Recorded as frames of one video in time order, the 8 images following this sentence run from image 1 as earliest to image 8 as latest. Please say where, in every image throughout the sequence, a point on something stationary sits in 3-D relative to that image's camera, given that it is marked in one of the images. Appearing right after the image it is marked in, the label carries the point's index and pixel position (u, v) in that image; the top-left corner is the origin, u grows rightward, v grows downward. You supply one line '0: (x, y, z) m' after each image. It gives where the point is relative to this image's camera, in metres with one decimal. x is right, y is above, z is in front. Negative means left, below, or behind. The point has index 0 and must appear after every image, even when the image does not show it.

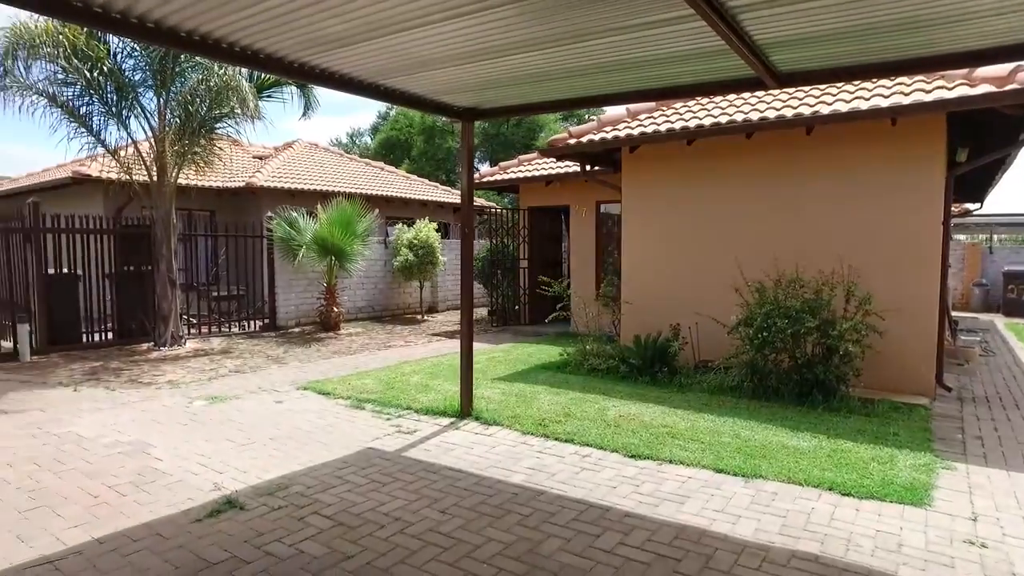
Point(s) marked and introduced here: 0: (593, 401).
0: (+0.7, -1.0, +6.3) m
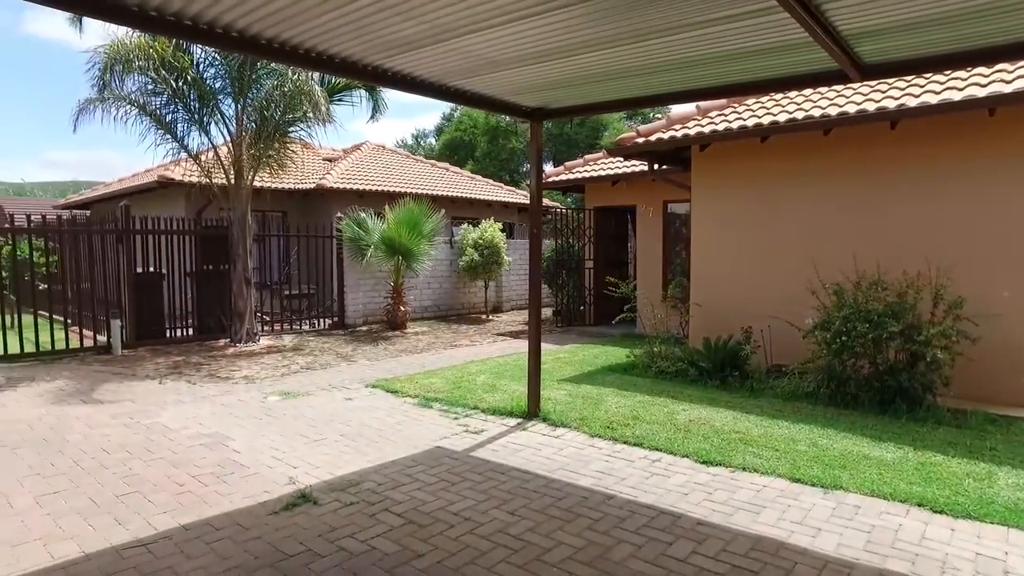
0: (+1.3, -1.0, +6.2) m
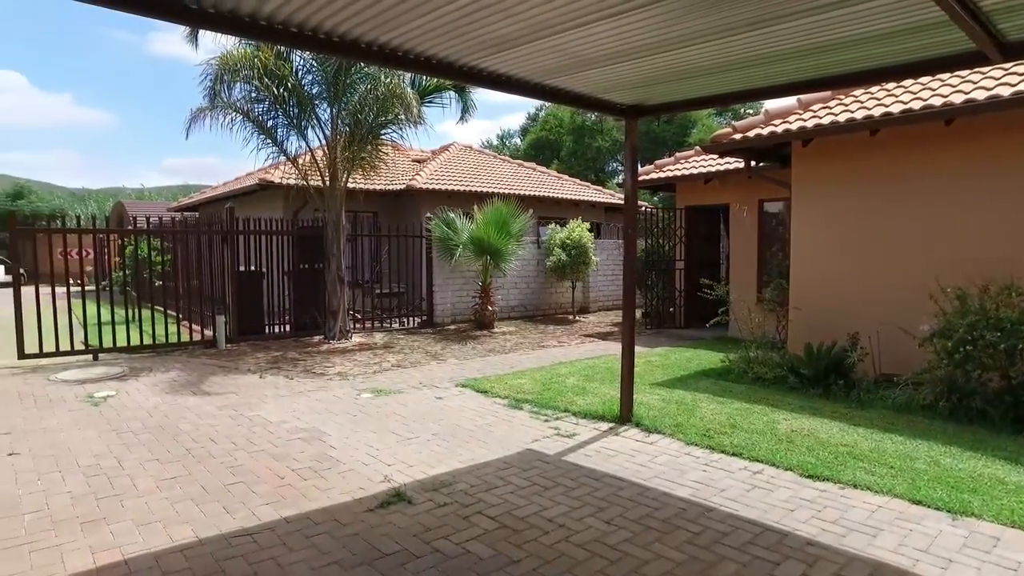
0: (+2.1, -1.1, +5.9) m
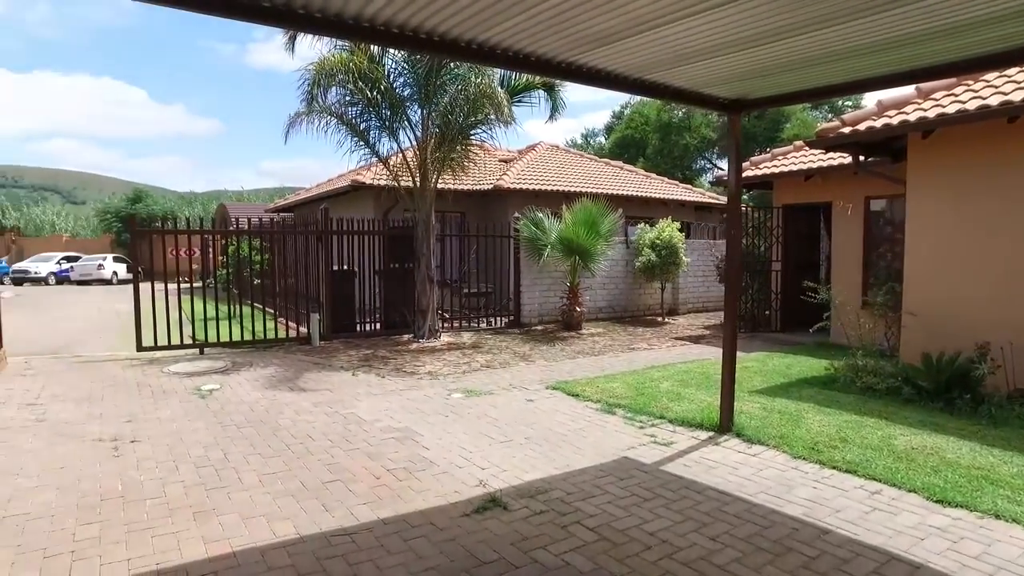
0: (+2.9, -1.1, +5.5) m
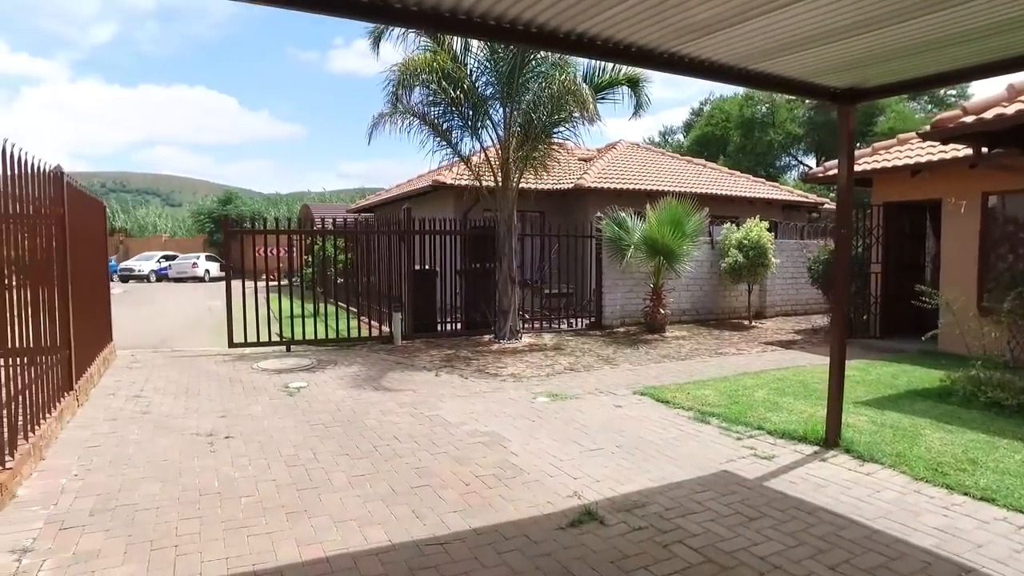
0: (+3.5, -1.1, +5.0) m
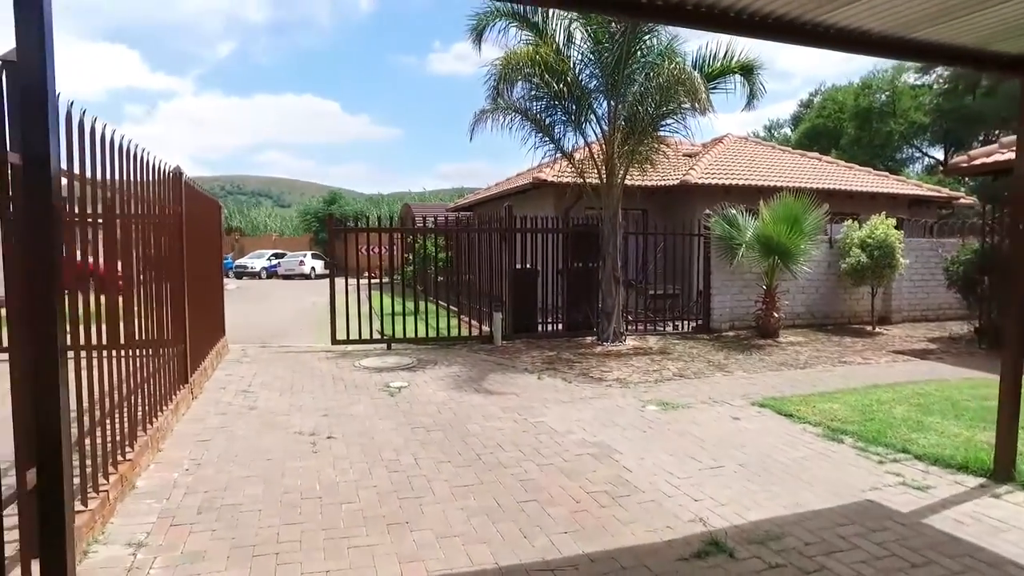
0: (+4.2, -1.2, +4.2) m
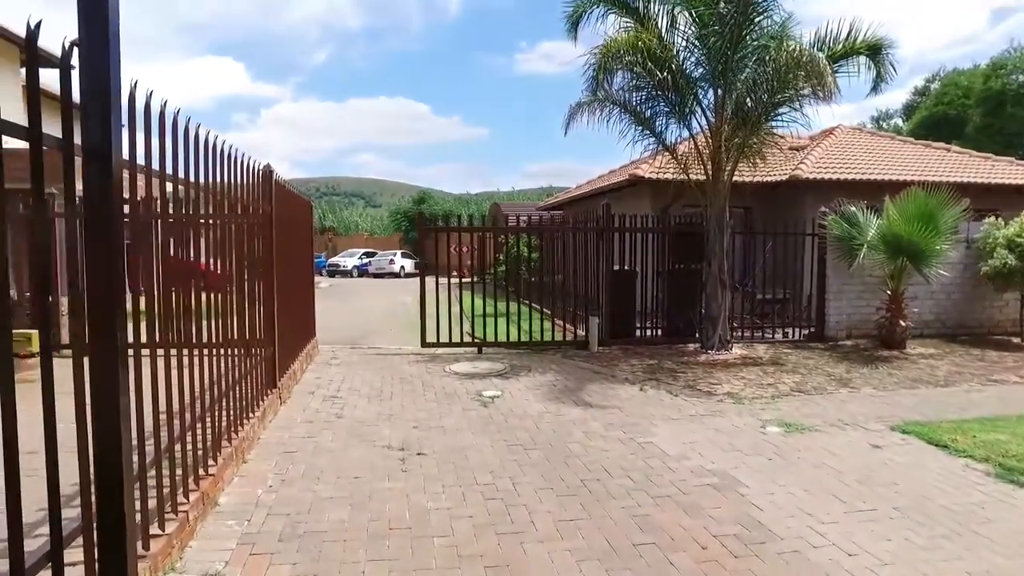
0: (+4.8, -1.3, +3.1) m
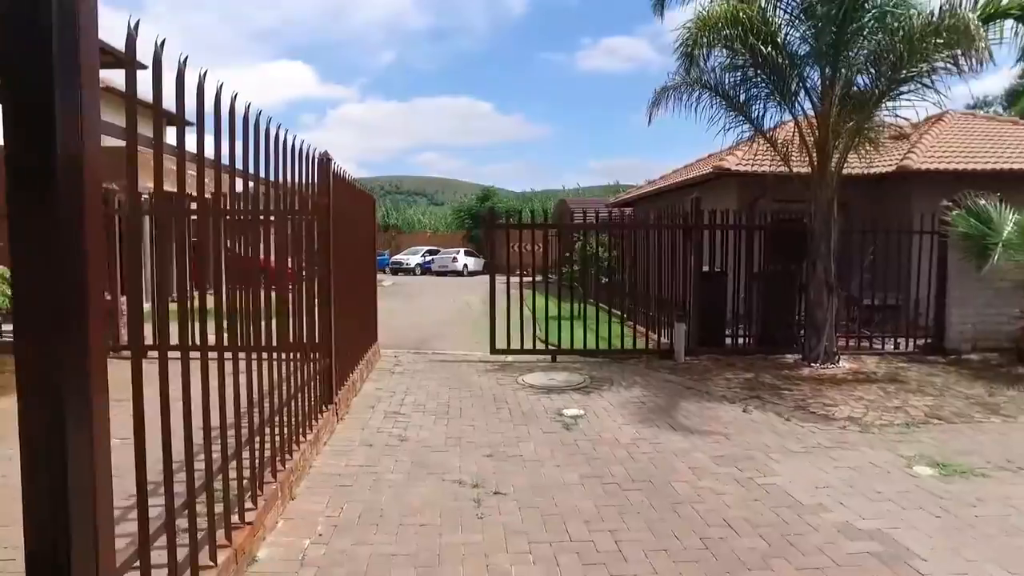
0: (+5.2, -1.4, +1.8) m
